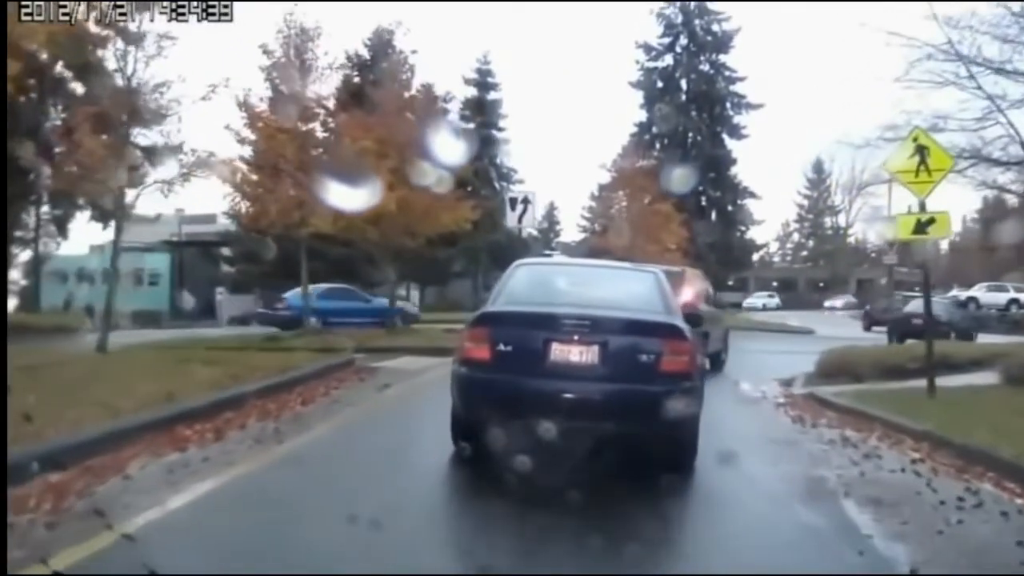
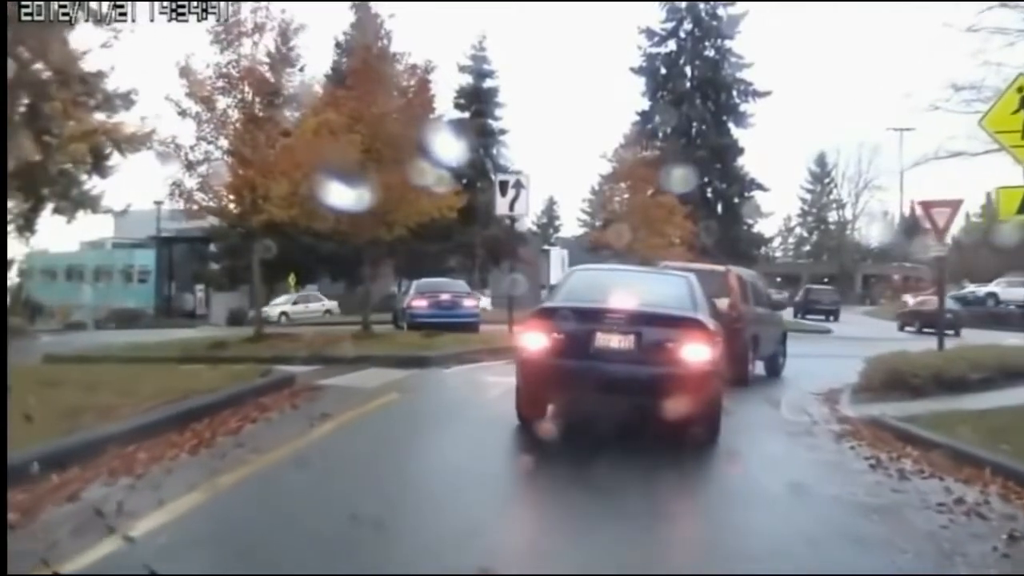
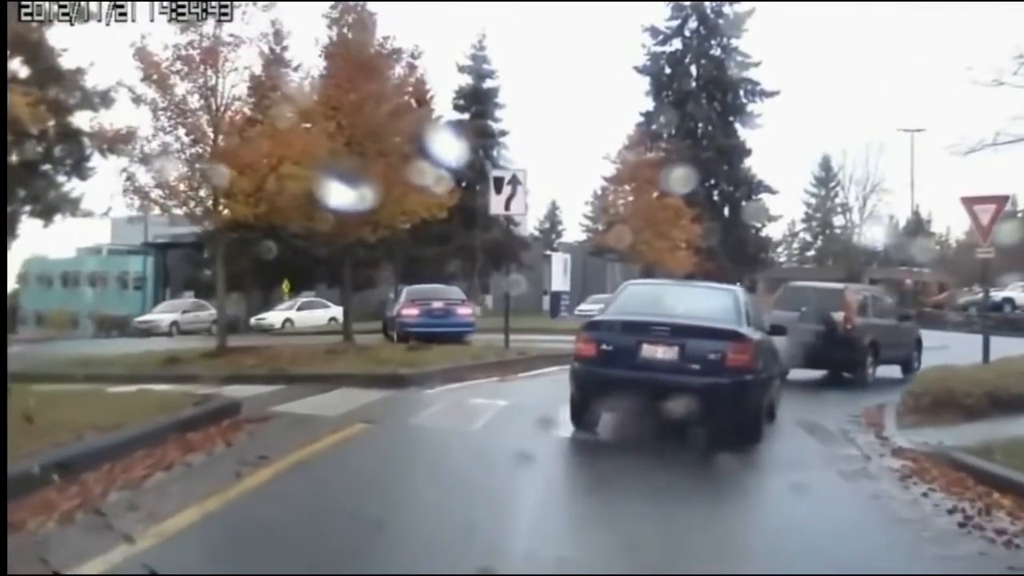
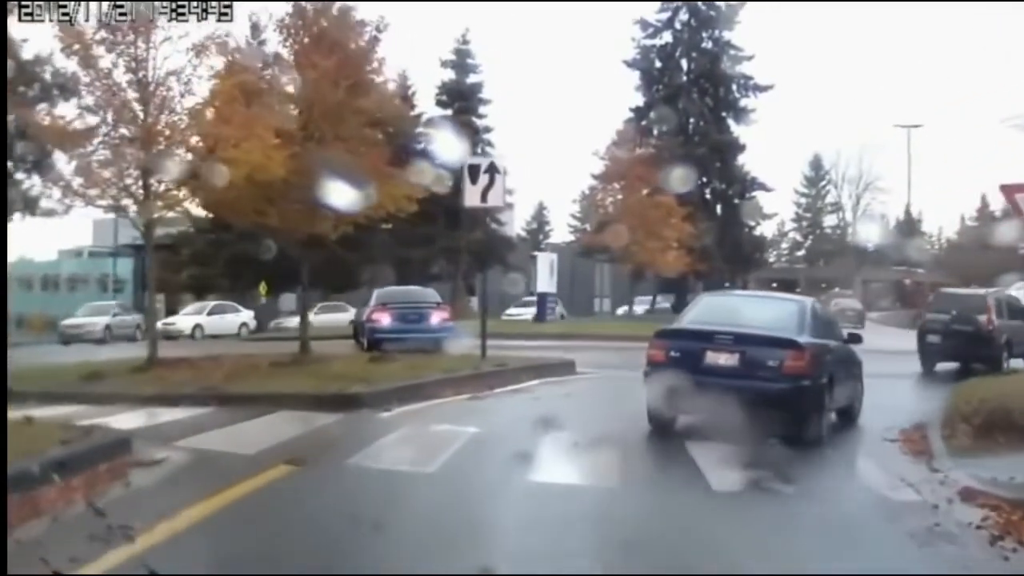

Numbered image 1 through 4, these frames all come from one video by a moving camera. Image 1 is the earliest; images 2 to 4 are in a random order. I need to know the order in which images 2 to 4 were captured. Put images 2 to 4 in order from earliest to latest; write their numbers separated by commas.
2, 3, 4
